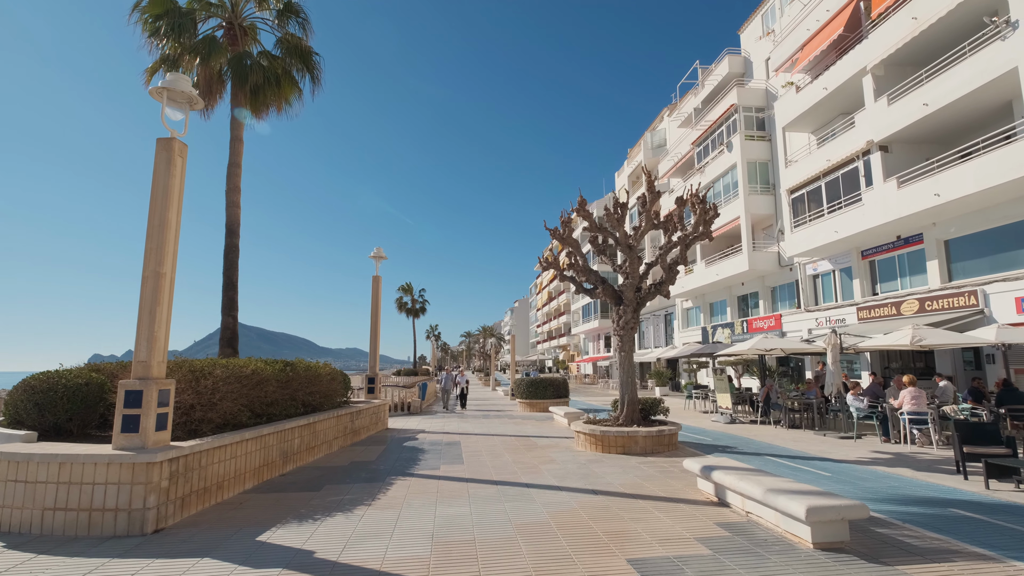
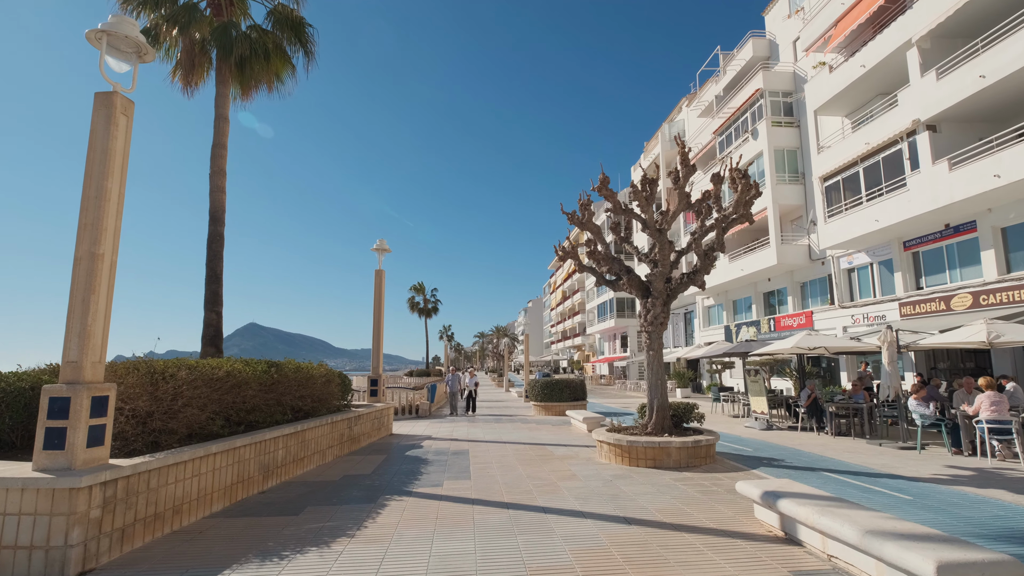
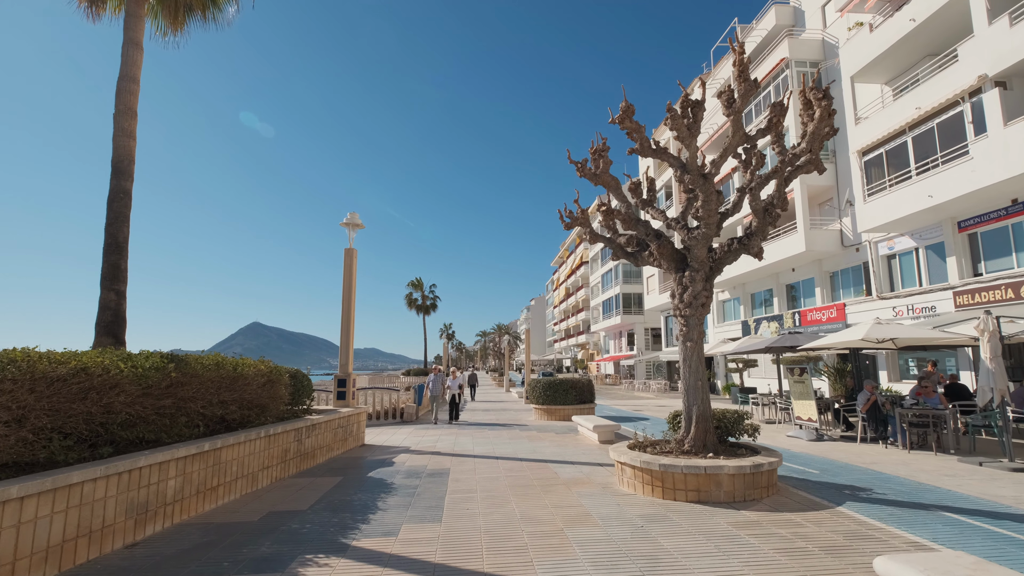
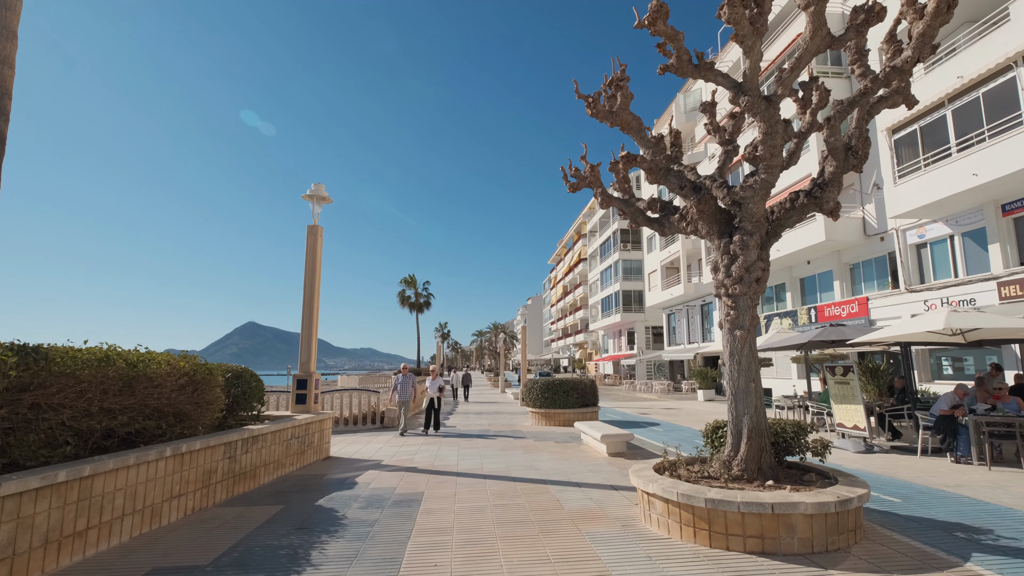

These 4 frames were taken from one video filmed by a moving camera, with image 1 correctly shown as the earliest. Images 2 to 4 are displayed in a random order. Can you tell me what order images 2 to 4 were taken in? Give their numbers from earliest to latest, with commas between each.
2, 3, 4
